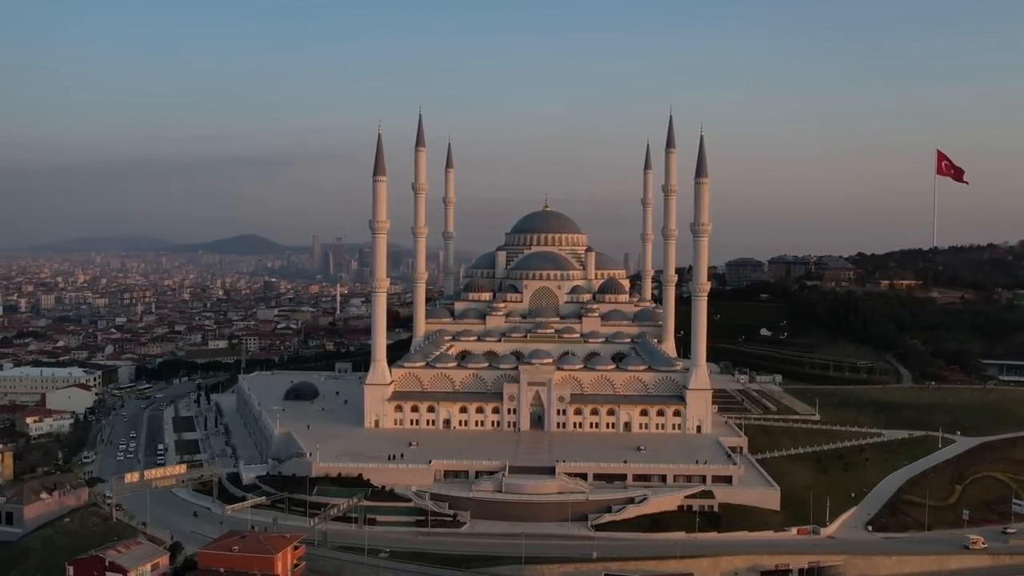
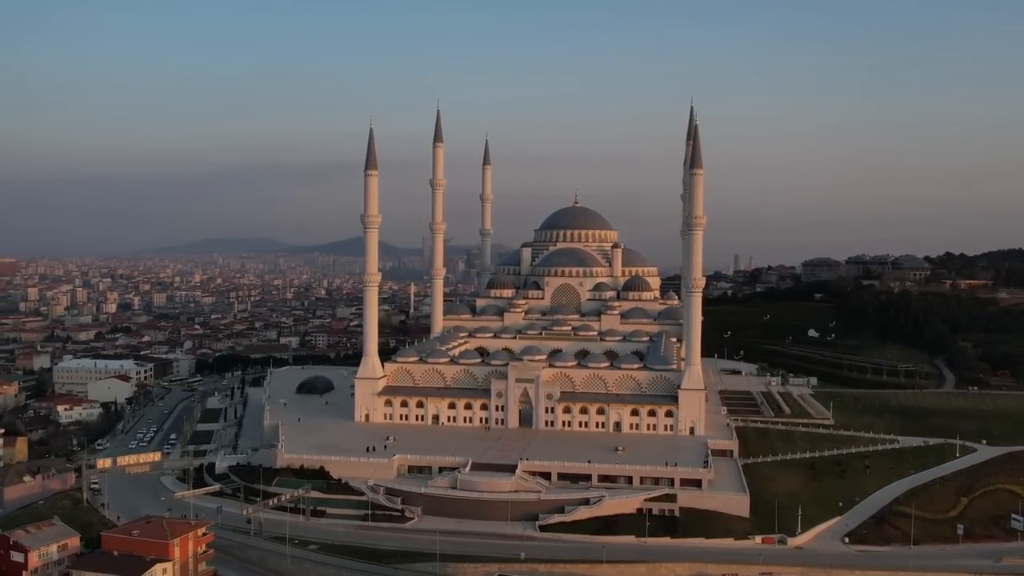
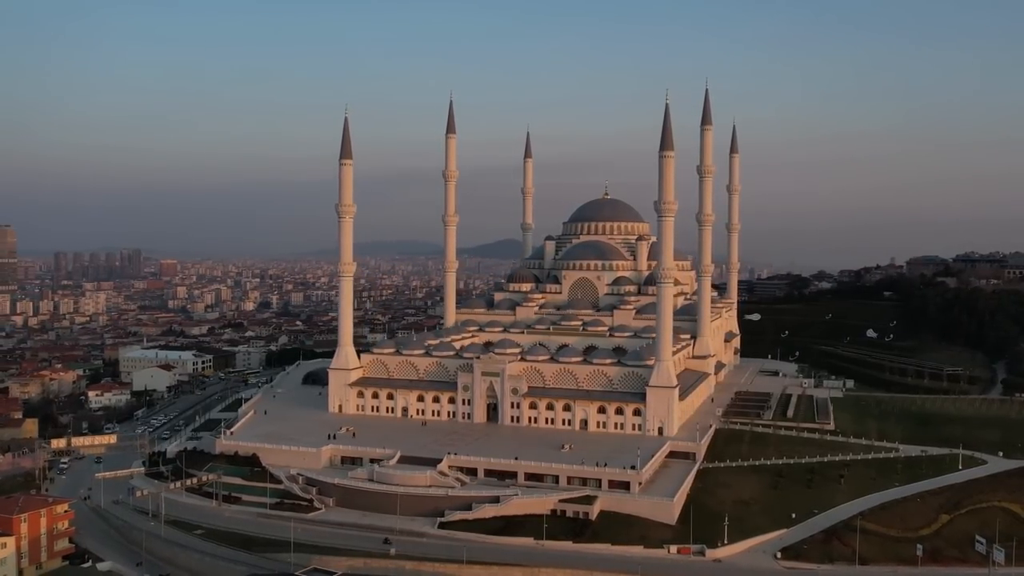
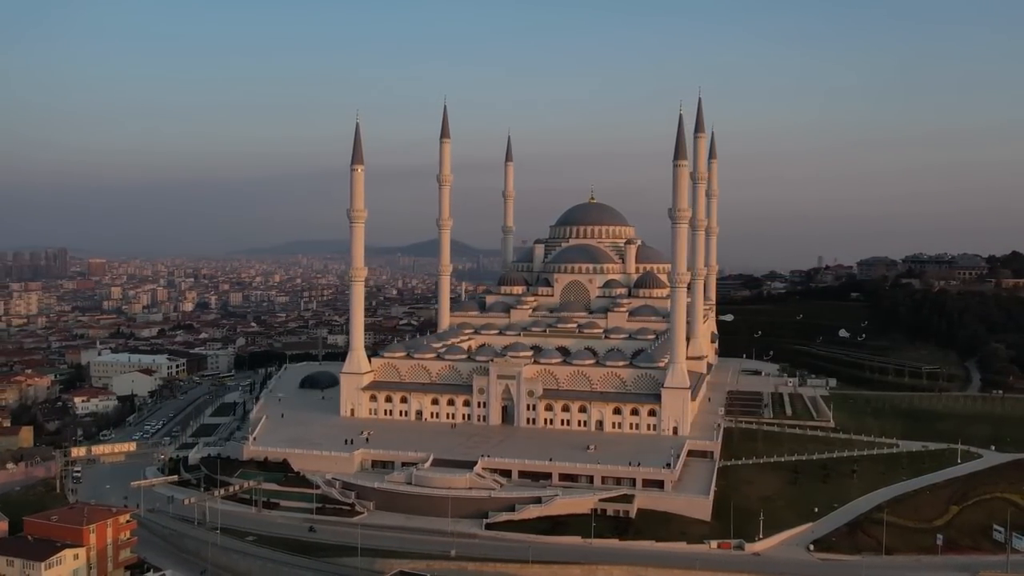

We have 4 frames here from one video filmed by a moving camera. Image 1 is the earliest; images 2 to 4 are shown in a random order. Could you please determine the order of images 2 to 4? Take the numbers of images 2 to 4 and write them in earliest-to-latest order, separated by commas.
2, 4, 3
